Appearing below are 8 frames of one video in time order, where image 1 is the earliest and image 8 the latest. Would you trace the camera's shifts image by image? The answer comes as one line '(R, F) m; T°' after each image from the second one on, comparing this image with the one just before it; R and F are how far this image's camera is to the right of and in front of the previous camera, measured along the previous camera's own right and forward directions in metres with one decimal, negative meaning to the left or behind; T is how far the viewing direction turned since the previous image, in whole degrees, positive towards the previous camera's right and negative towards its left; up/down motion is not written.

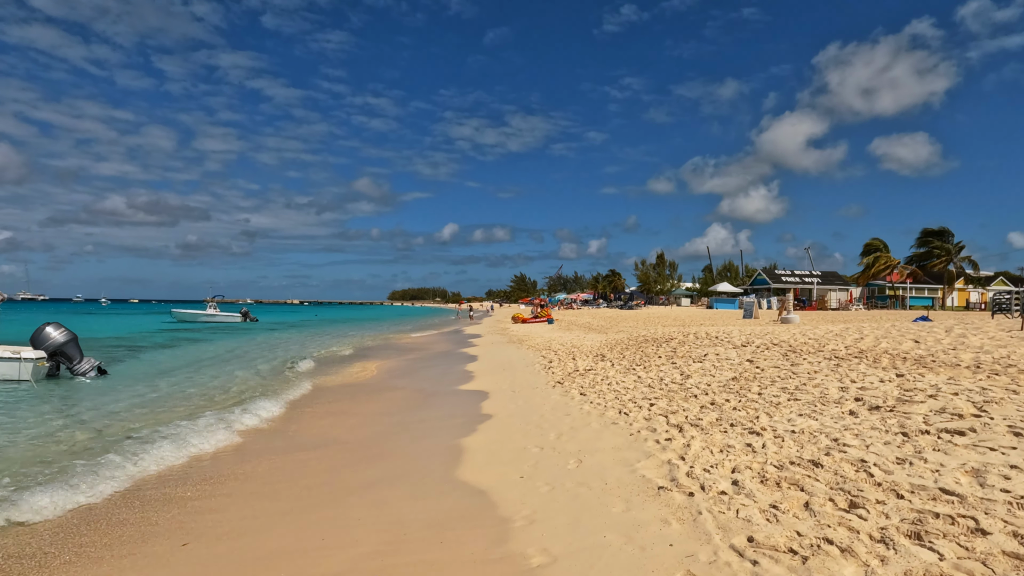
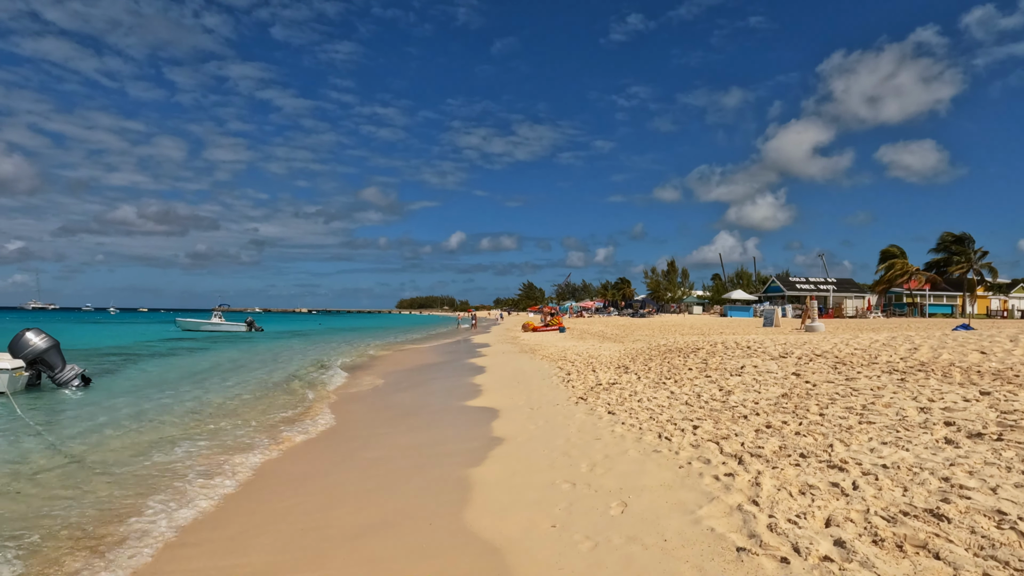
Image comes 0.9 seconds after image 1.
(-0.1, +1.1) m; -1°
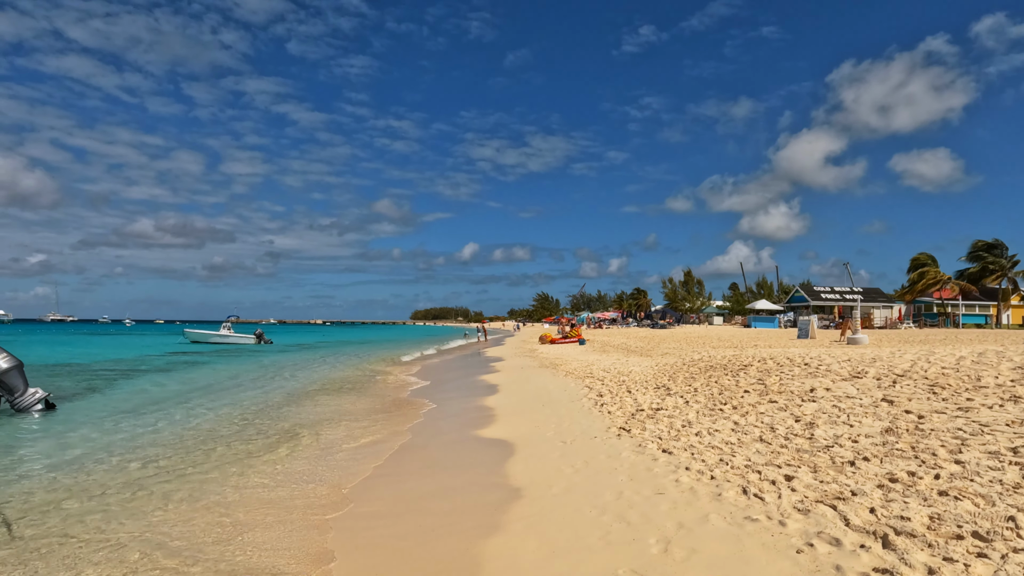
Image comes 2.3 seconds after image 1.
(-0.2, +1.7) m; -1°
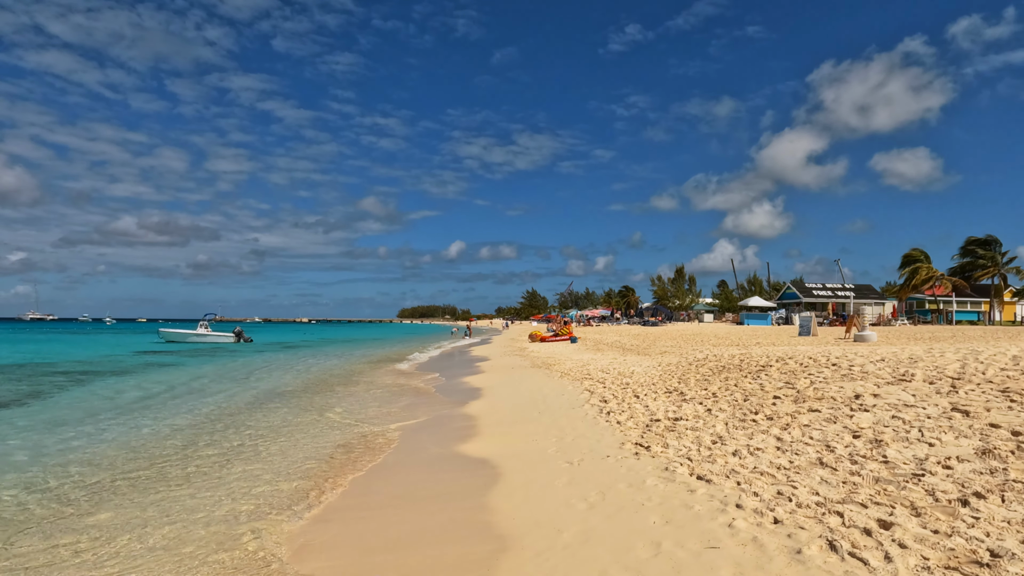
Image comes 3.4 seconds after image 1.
(-0.1, +1.5) m; +1°
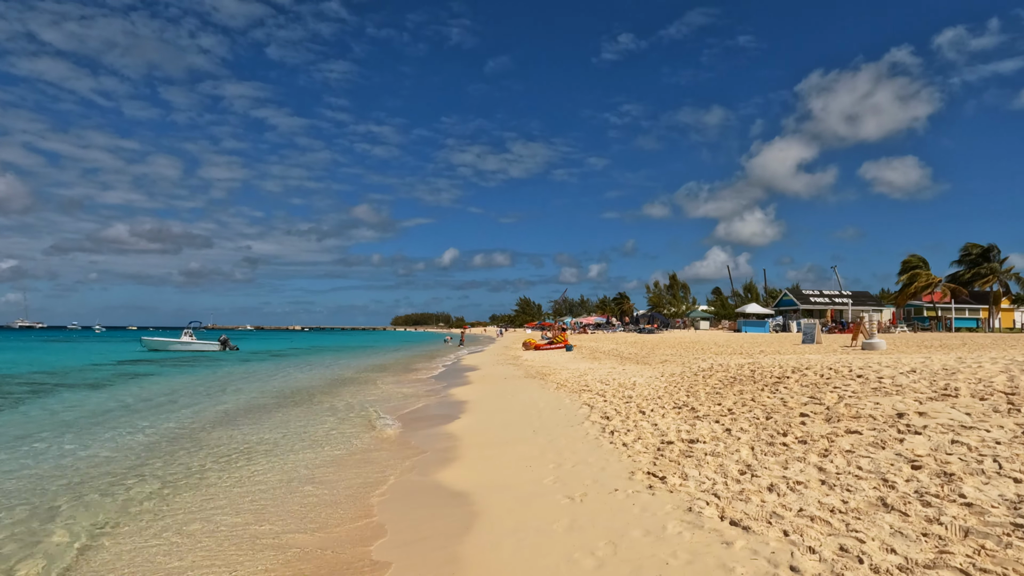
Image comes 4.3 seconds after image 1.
(0.0, +1.1) m; +1°
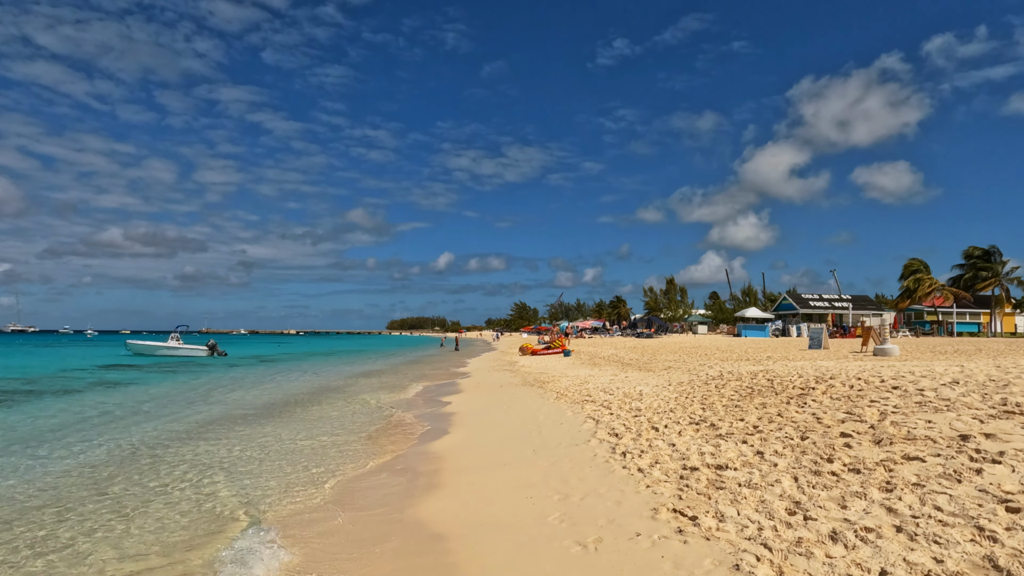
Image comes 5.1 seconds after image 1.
(0.0, +1.1) m; 0°
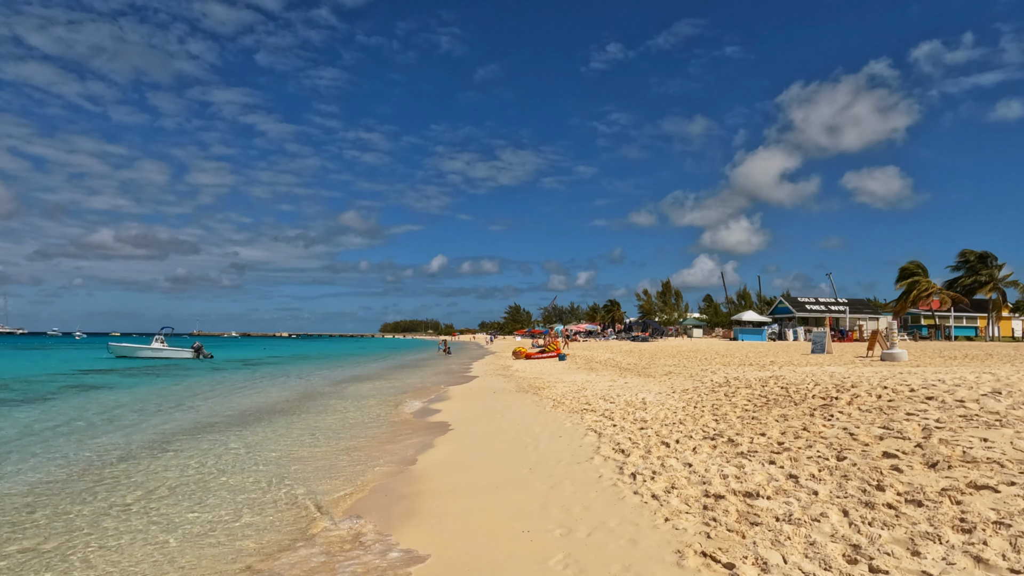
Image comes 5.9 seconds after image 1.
(0.0, +0.9) m; +1°
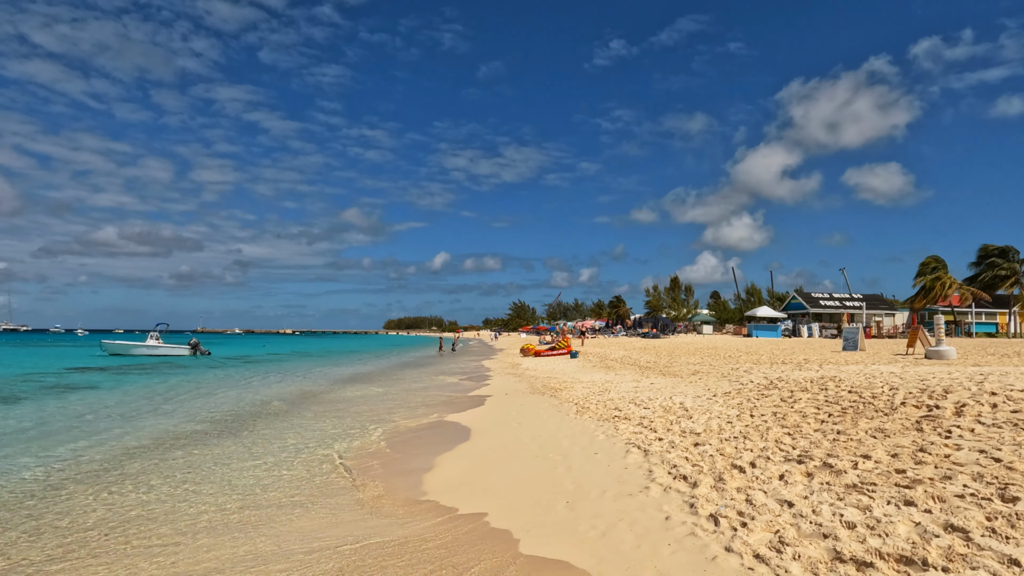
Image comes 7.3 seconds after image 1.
(-0.2, +1.7) m; 0°
